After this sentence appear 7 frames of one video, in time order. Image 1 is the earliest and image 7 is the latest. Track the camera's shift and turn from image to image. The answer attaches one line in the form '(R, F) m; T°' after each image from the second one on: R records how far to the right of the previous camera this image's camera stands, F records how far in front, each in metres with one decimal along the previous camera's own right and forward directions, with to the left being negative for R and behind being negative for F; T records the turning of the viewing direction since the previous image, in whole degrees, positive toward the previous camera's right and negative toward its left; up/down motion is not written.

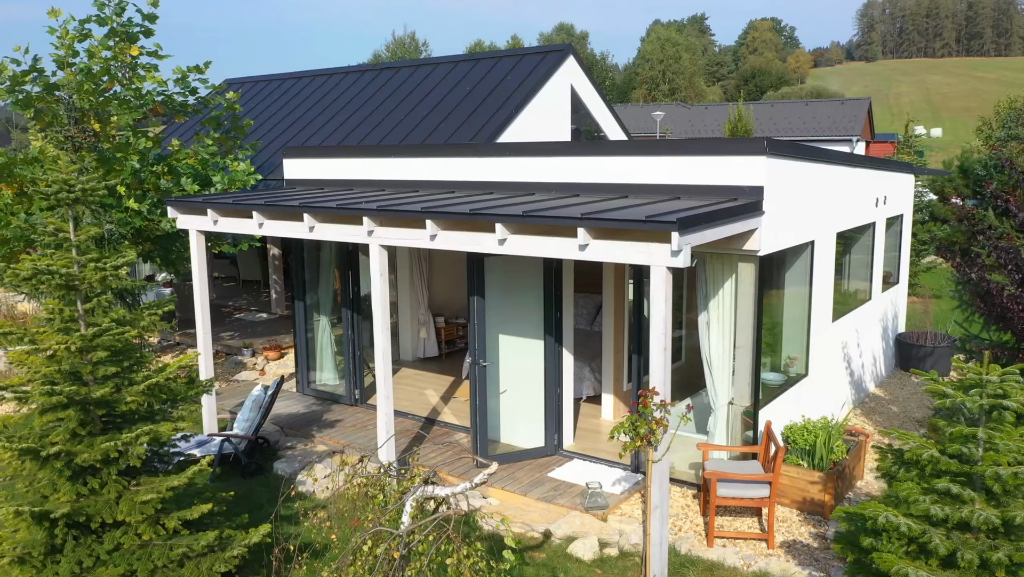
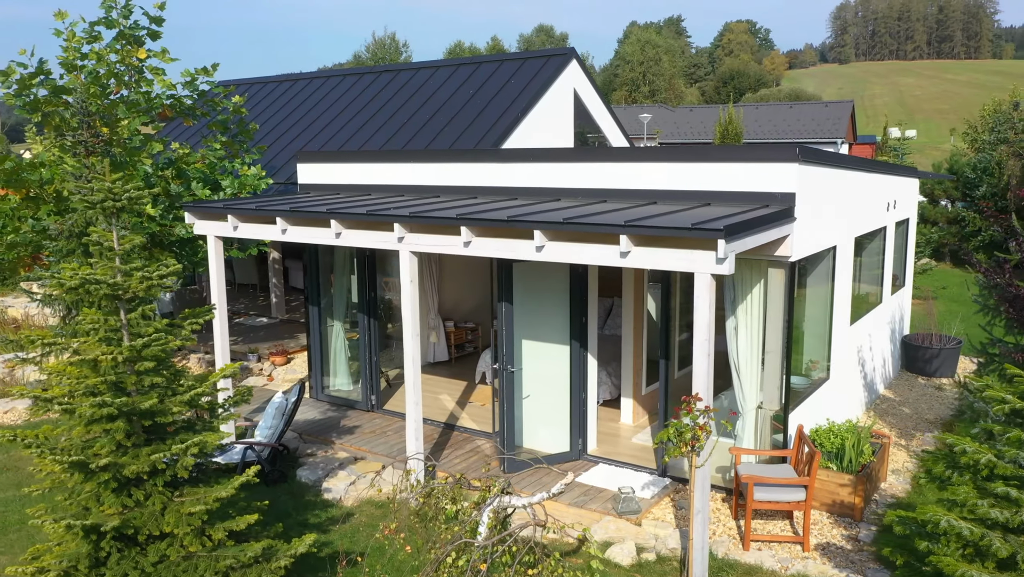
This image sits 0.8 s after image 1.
(-0.4, 0.0) m; +1°
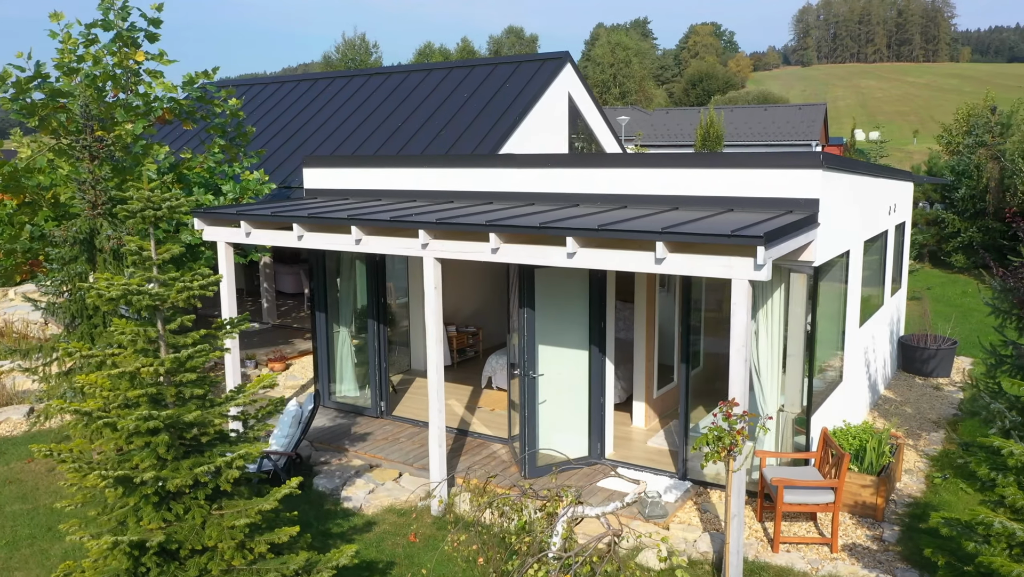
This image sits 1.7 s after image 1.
(-0.5, 0.0) m; +2°
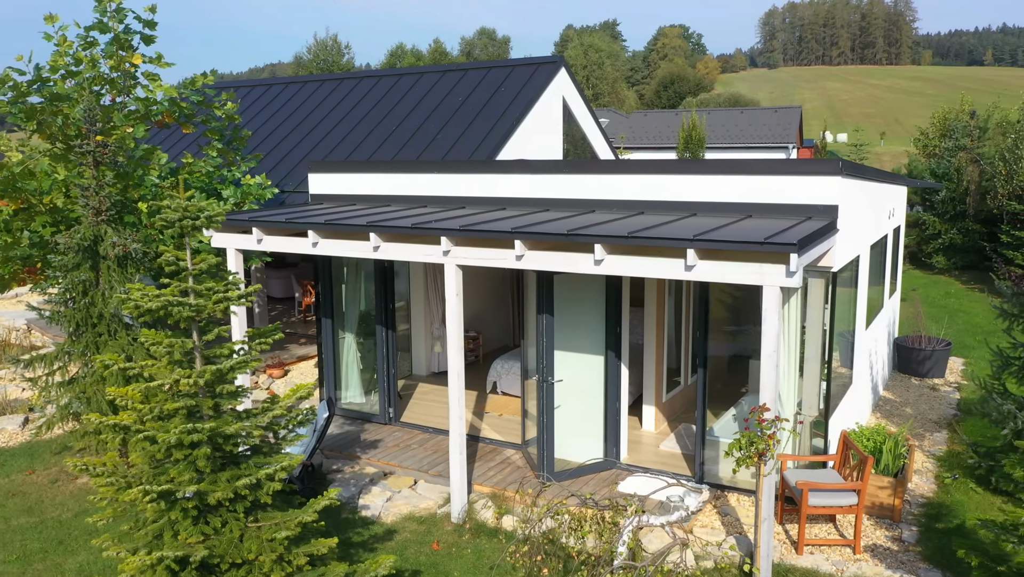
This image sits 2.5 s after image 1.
(-0.4, 0.0) m; +2°
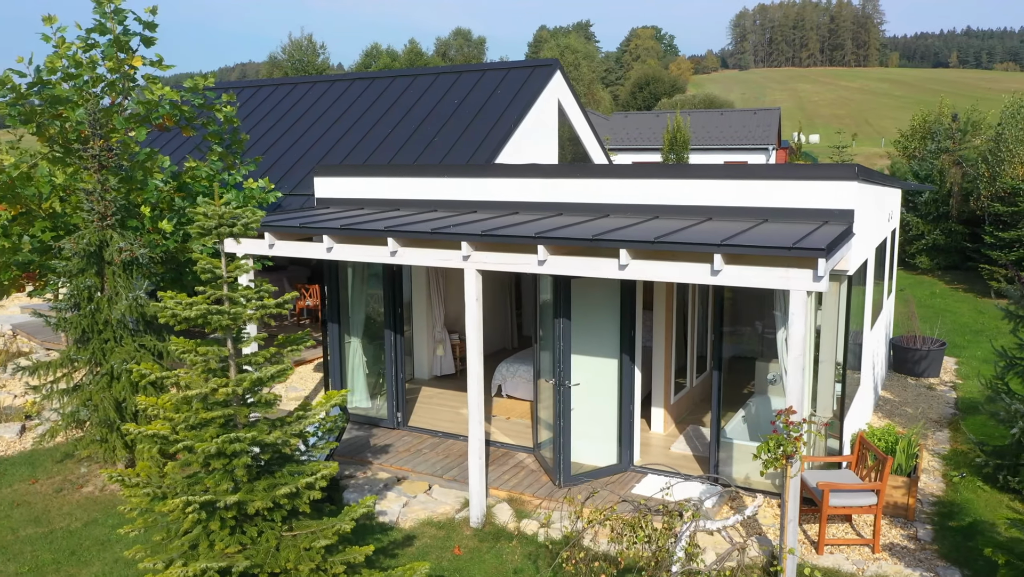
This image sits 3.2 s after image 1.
(-0.4, 0.0) m; +2°
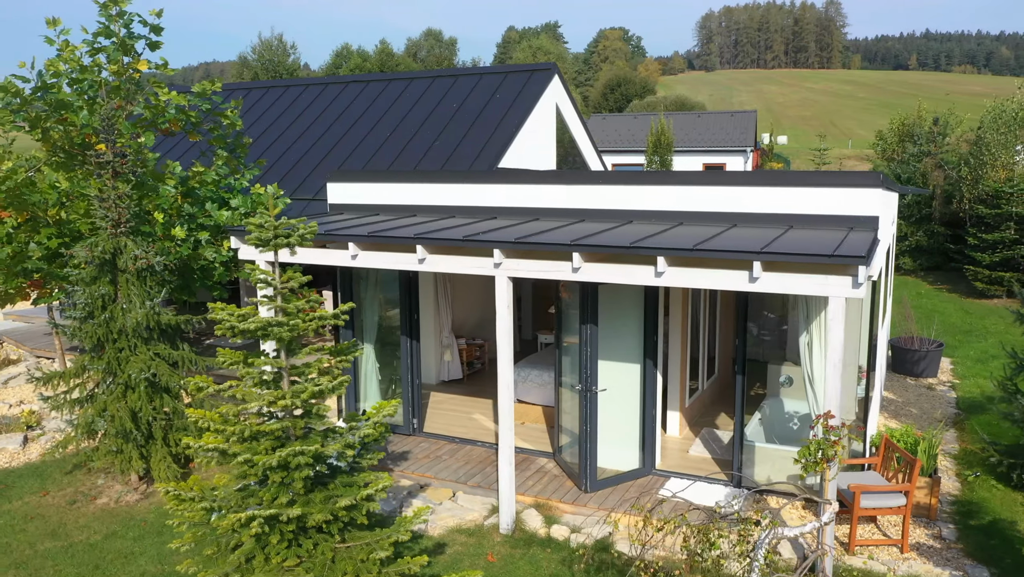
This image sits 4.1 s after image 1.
(-0.5, 0.0) m; +2°
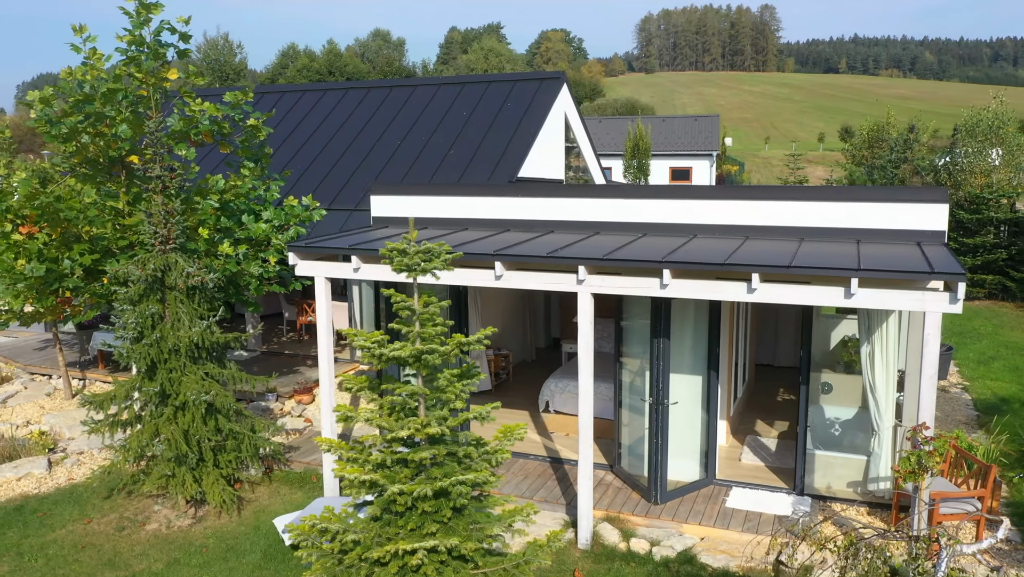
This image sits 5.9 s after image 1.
(-1.1, 0.0) m; +4°
